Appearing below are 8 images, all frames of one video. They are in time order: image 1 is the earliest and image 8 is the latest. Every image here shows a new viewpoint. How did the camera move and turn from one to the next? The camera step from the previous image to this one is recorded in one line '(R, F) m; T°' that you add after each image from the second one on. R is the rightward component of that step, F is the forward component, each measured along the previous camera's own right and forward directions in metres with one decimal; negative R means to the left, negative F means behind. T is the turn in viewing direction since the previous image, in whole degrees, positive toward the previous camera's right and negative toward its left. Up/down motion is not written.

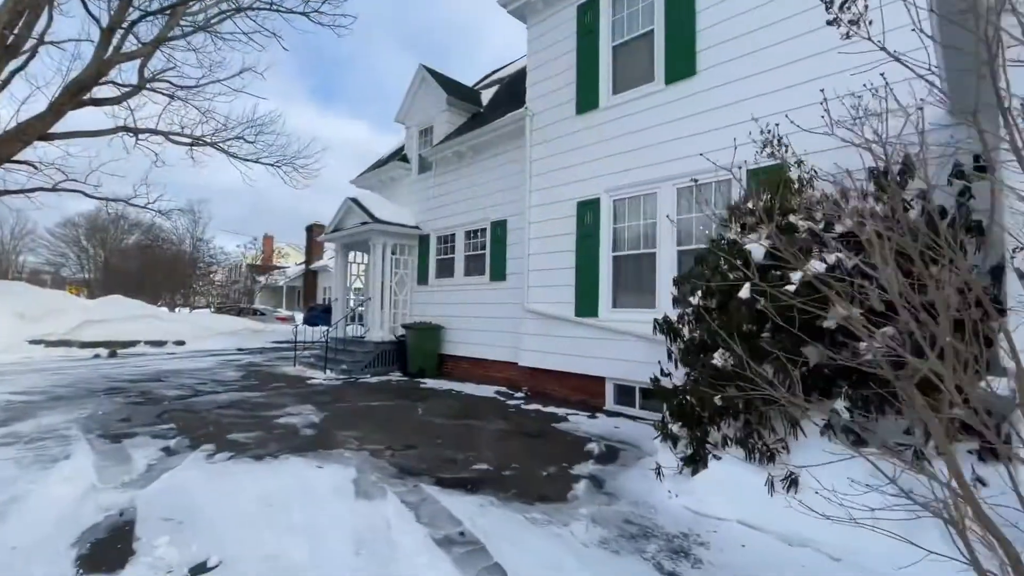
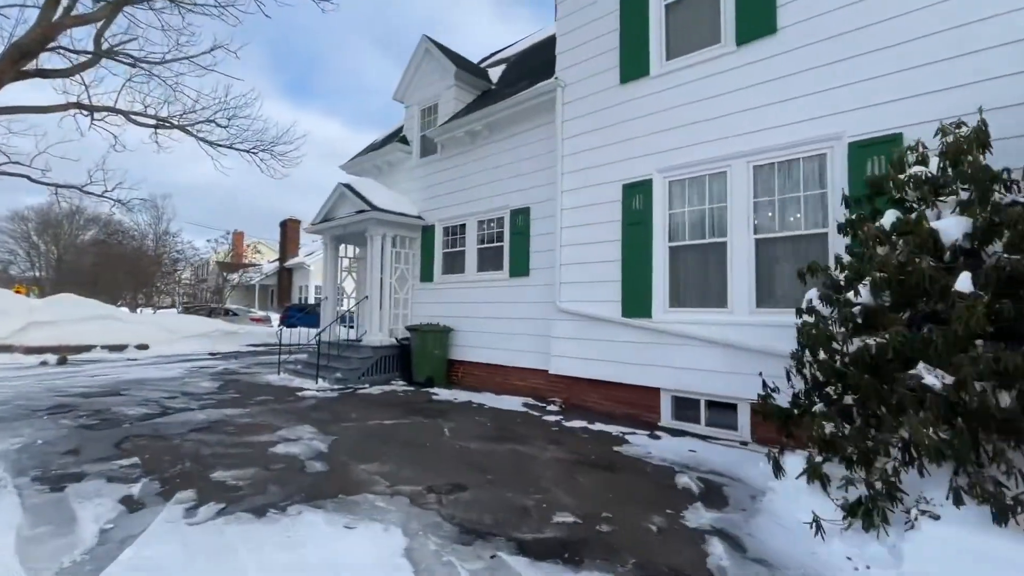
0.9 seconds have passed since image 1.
(-0.9, +1.2) m; +3°
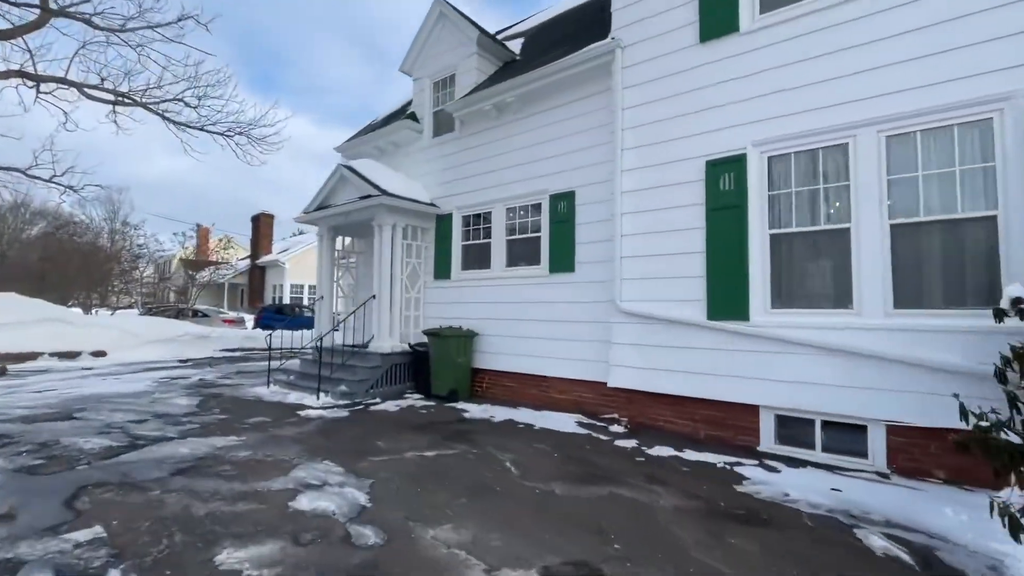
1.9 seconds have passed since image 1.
(-1.1, +1.3) m; +3°
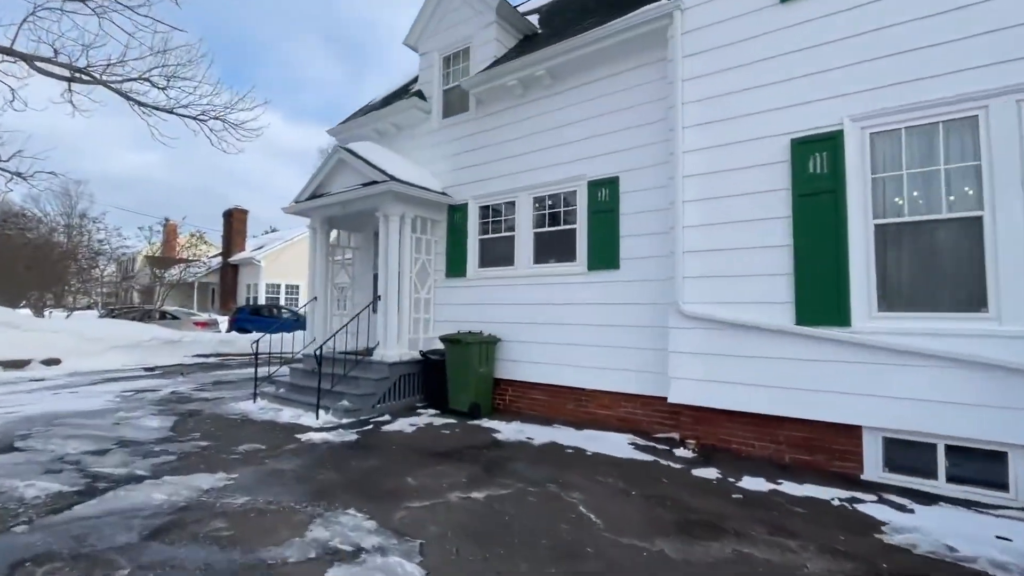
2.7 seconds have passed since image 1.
(-0.8, +1.0) m; +3°
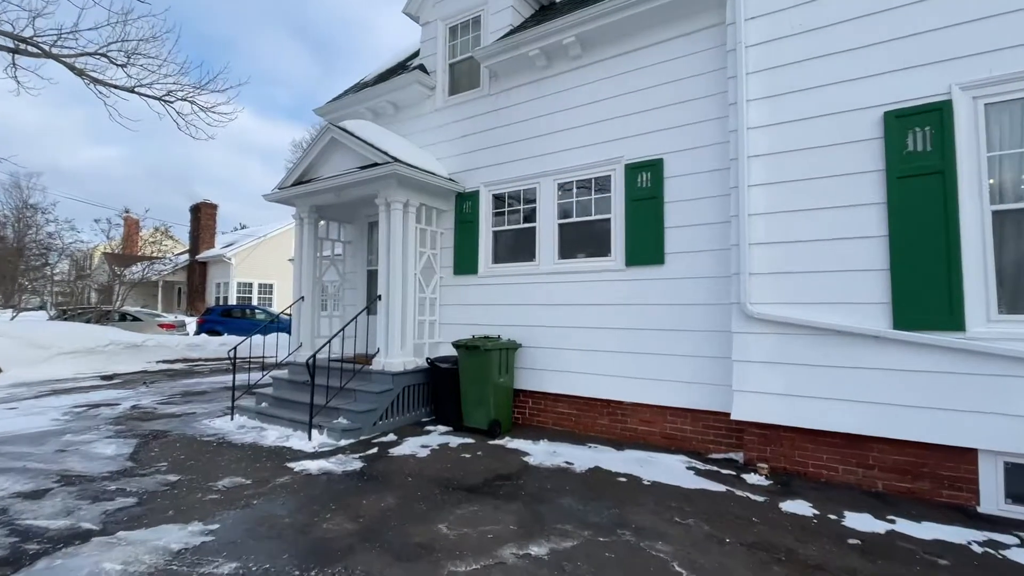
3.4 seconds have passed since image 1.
(-0.6, +0.9) m; +3°
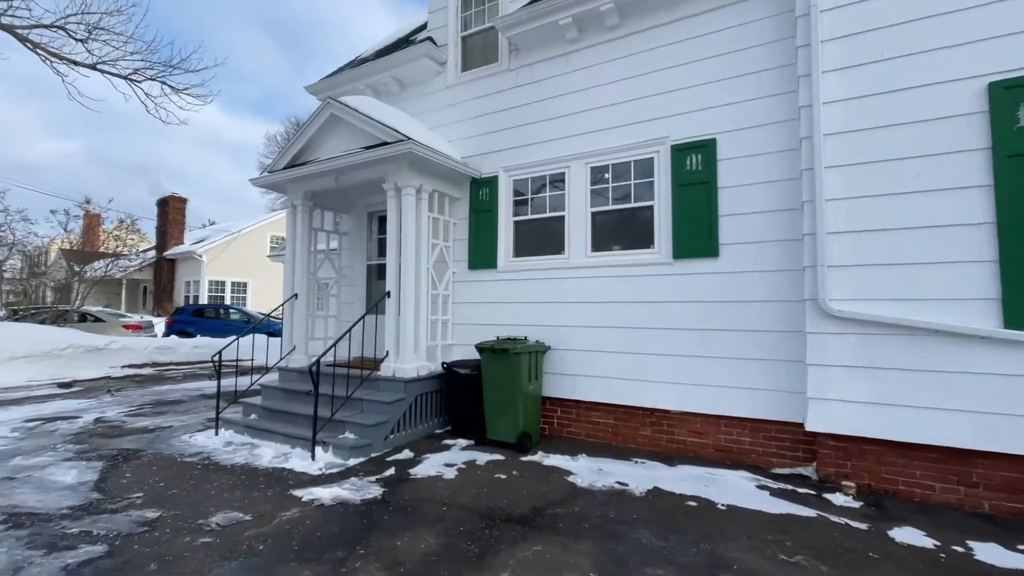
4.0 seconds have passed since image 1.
(-0.6, +0.7) m; +3°
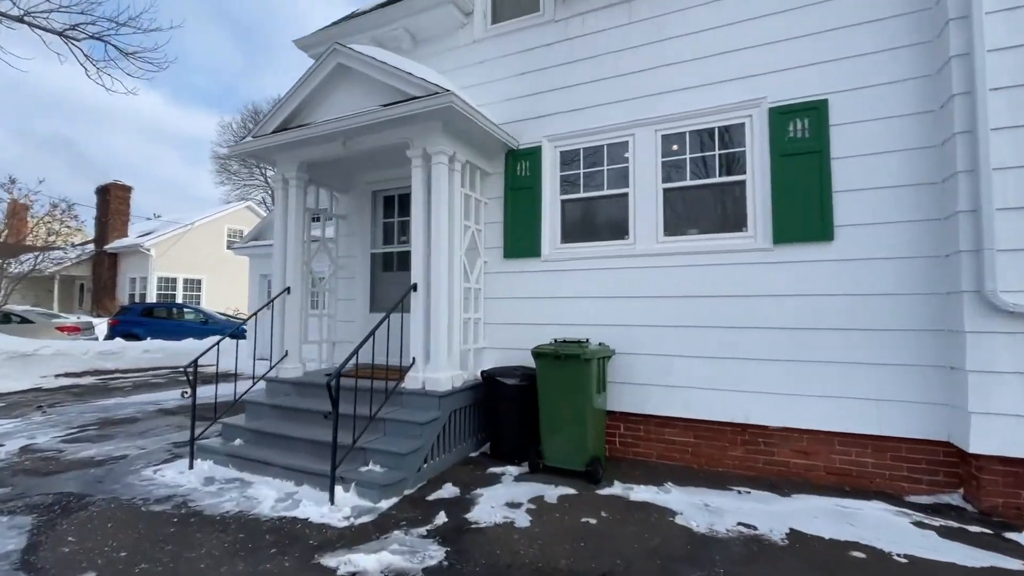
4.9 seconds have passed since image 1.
(-1.0, +1.1) m; +5°
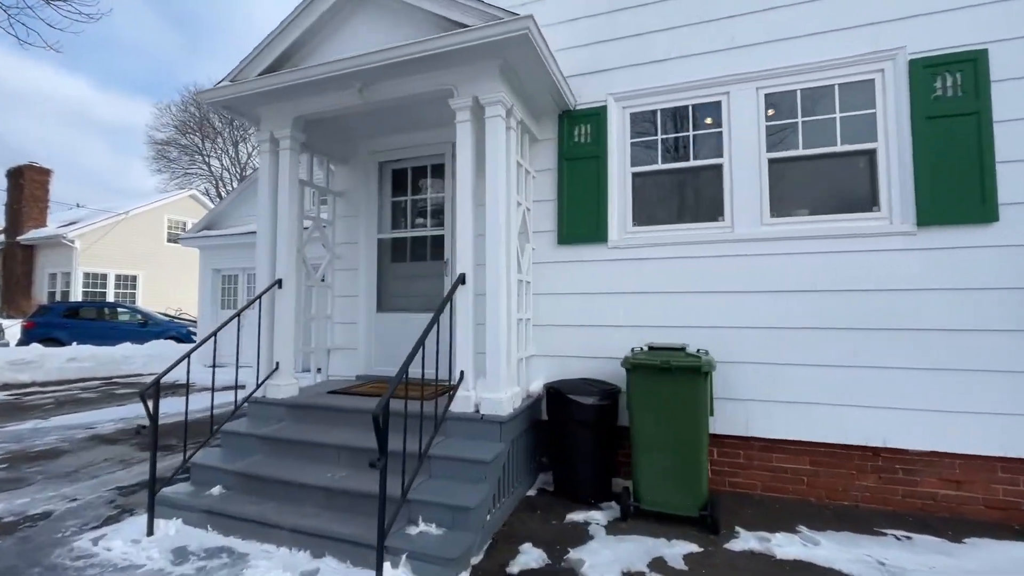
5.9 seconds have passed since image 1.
(-1.0, +1.1) m; +6°
